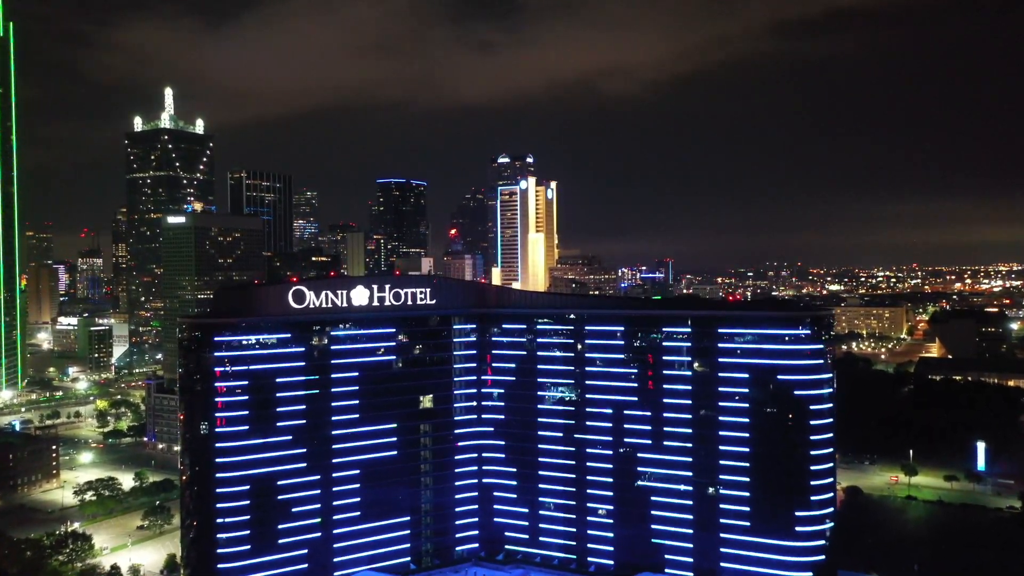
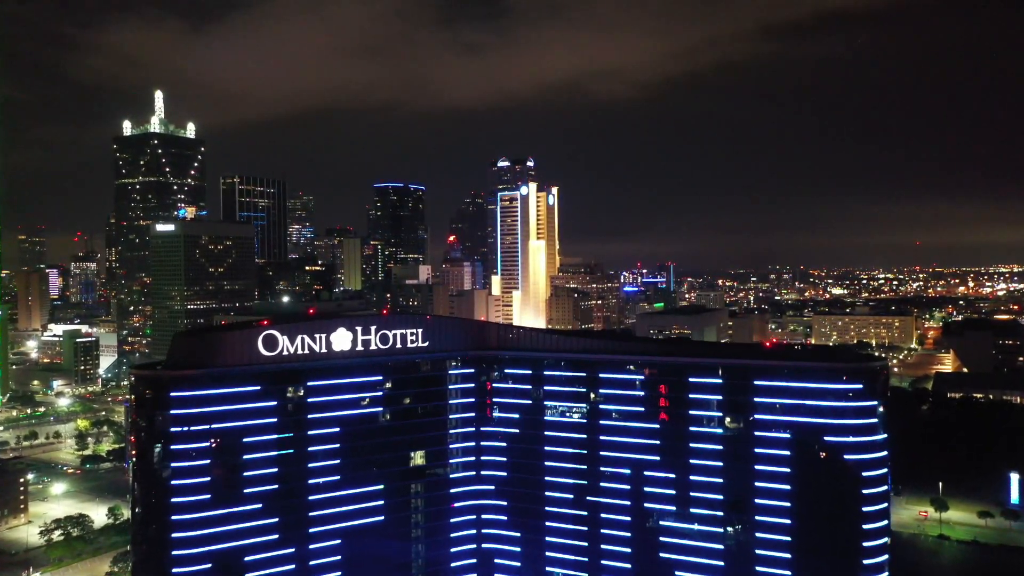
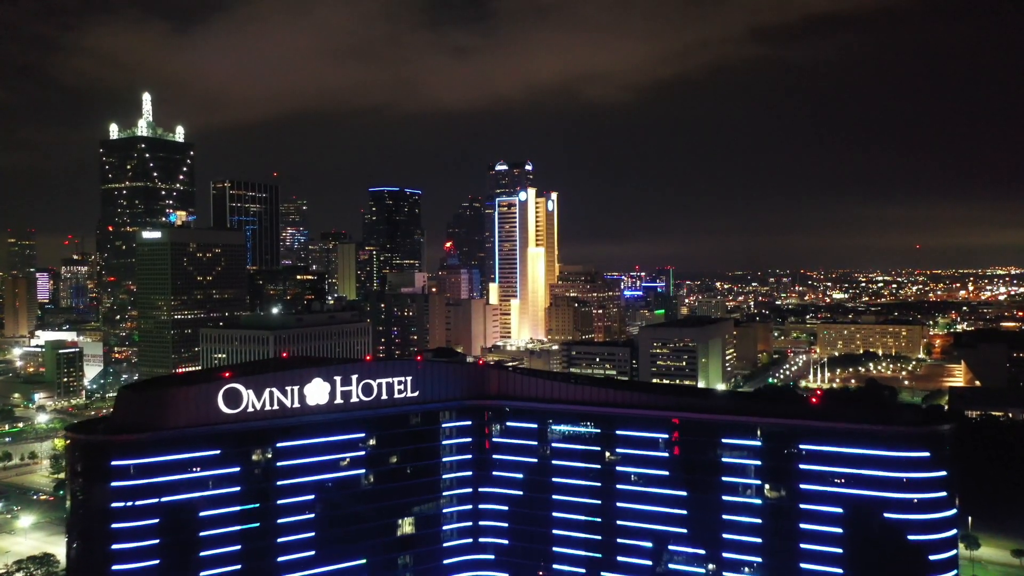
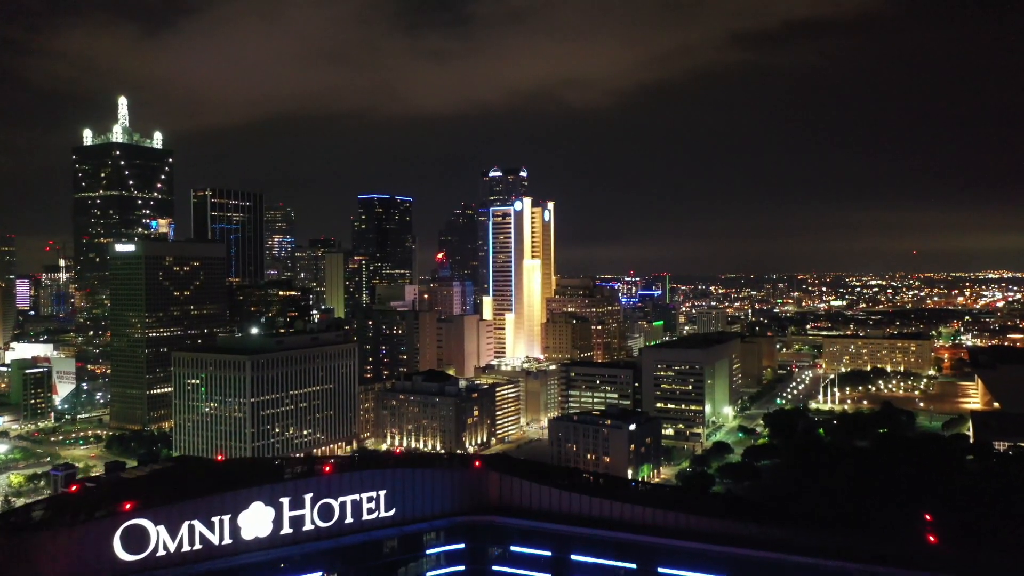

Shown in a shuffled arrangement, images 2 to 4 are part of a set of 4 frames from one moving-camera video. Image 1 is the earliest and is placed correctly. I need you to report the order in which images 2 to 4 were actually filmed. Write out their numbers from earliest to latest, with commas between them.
2, 3, 4
